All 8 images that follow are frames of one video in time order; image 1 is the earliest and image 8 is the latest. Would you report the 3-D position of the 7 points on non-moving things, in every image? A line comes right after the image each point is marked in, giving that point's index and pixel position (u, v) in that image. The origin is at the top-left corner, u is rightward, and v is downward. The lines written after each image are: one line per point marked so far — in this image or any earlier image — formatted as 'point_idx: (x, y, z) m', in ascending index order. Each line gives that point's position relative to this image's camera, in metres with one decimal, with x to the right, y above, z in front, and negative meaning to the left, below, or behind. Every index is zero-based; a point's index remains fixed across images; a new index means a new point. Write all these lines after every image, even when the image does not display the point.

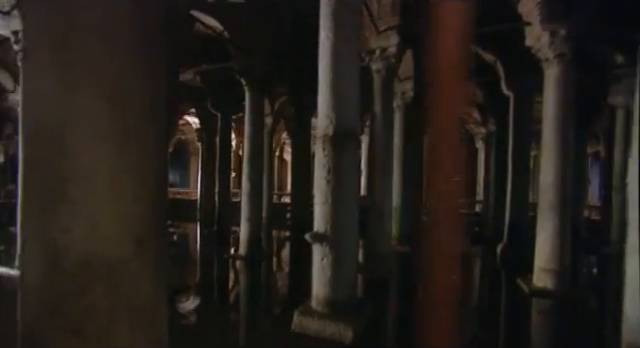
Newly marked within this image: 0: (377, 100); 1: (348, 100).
0: (+1.3, +1.5, +7.5) m
1: (+0.3, +0.8, +4.1) m
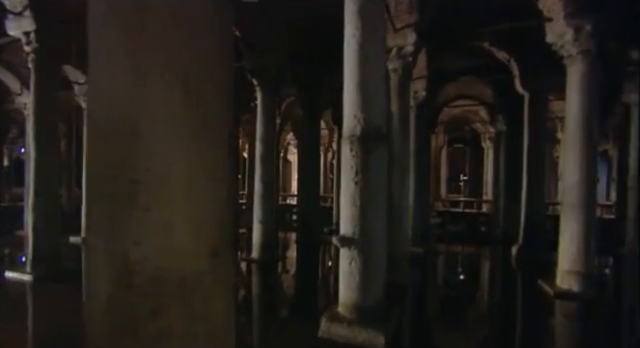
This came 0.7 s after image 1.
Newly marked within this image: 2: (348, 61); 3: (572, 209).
0: (+1.6, +1.5, +7.4) m
1: (+0.6, +0.8, +4.0) m
2: (+0.4, +1.3, +4.1) m
3: (+3.9, -0.5, +5.7) m
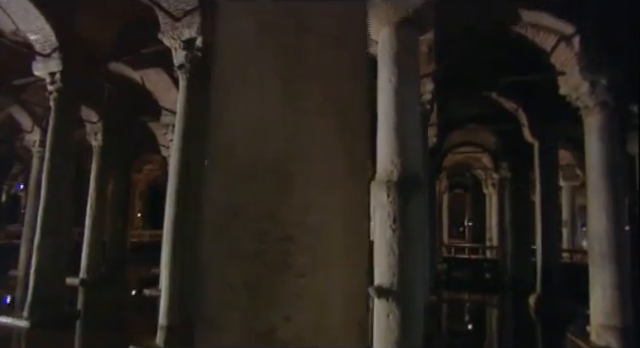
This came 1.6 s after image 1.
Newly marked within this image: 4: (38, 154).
0: (+2.0, +0.6, +7.5) m
1: (+1.0, +0.3, +4.0) m
2: (+0.7, +0.8, +4.1) m
3: (+4.3, -1.3, +5.6) m
4: (-8.5, +0.6, +11.0) m
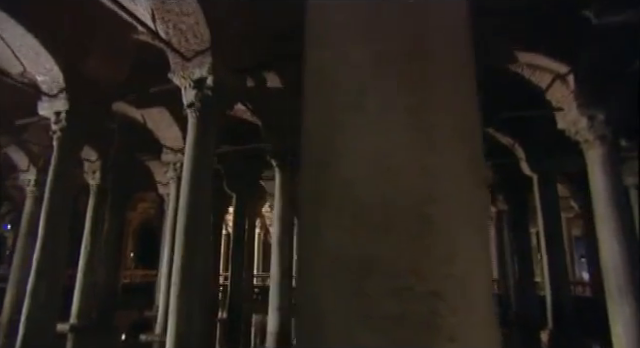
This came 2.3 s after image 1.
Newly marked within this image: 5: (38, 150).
0: (+2.1, -0.1, +7.5) m
1: (+1.2, -0.1, +4.0) m
2: (+0.9, +0.3, +4.2) m
3: (+4.5, -1.8, +5.5) m
4: (-8.5, -0.6, +10.7) m
5: (-8.5, +0.7, +11.0) m
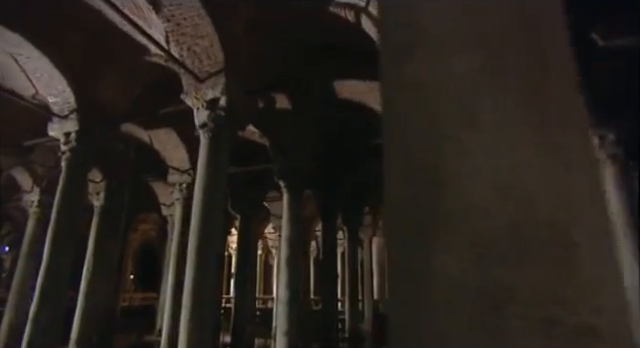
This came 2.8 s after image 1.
0: (+2.2, -0.5, +7.5) m
1: (+1.4, -0.3, +3.9) m
2: (+1.1, +0.1, +4.1) m
3: (+4.7, -2.1, +5.3) m
4: (-8.3, -1.2, +10.6) m
5: (-8.3, +0.1, +11.0) m
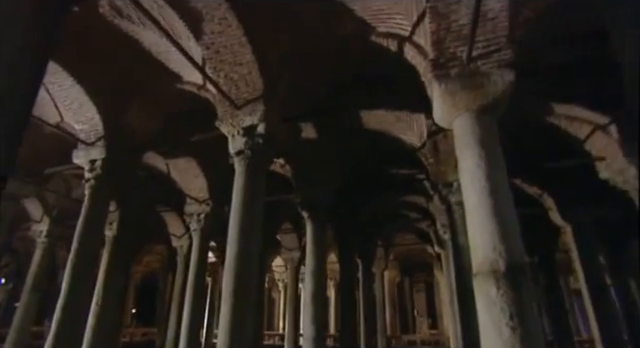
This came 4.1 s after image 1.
0: (+2.8, -1.1, +7.2) m
1: (+2.0, -0.6, +3.7) m
2: (+1.7, -0.2, +4.0) m
3: (+5.2, -2.5, +5.0) m
4: (-7.8, -2.0, +10.2) m
5: (-7.8, -0.8, +10.7) m
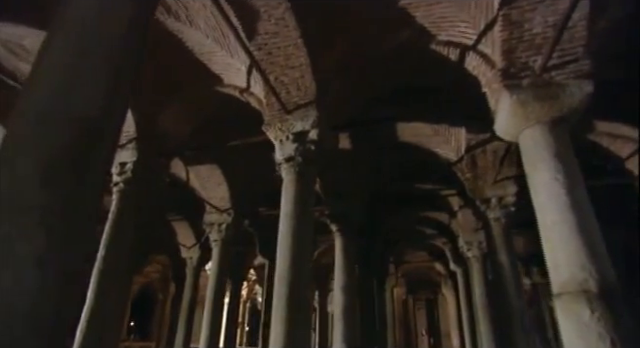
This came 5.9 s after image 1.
0: (+3.5, -1.4, +7.0) m
1: (+2.8, -0.7, +3.5) m
2: (+2.5, -0.3, +3.8) m
3: (+5.9, -2.8, +4.8) m
4: (-7.2, -2.1, +9.7) m
5: (-7.2, -0.9, +10.2) m
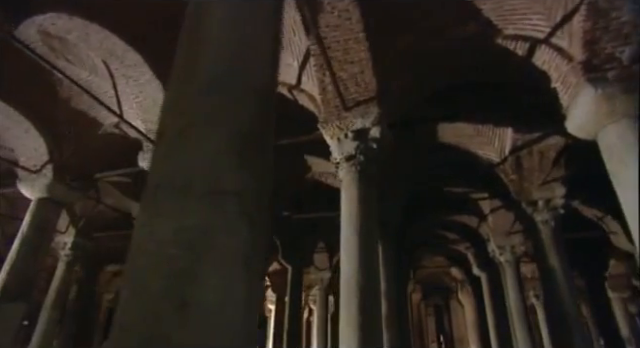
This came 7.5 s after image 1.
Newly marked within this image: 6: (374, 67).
0: (+4.3, -1.5, +6.8) m
1: (+3.6, -0.7, +3.3) m
2: (+3.3, -0.3, +3.5) m
3: (+6.7, -2.8, +4.5) m
4: (-6.4, -2.2, +9.4) m
5: (-6.4, -0.9, +9.9) m
6: (+0.7, +1.4, +4.9) m
